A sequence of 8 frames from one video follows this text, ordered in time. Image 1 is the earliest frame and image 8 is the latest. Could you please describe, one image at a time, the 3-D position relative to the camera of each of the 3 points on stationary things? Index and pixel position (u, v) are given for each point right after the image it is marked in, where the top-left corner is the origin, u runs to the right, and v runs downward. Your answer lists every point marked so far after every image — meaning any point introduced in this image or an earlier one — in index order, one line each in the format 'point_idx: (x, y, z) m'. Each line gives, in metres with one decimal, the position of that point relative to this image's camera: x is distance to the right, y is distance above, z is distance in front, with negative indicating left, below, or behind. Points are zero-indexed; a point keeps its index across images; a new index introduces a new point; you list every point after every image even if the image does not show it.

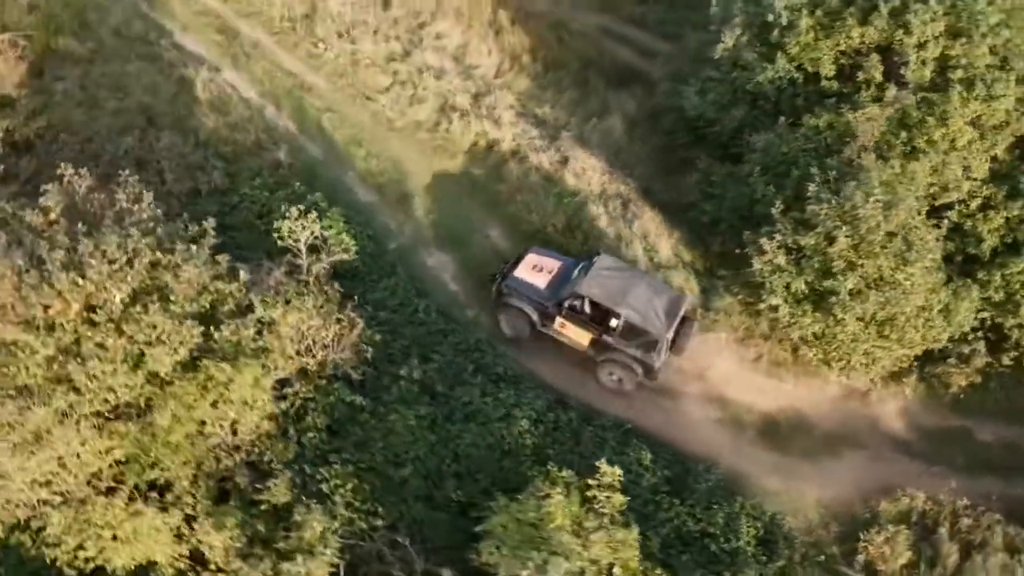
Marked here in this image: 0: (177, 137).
0: (-6.5, +2.9, +14.6) m
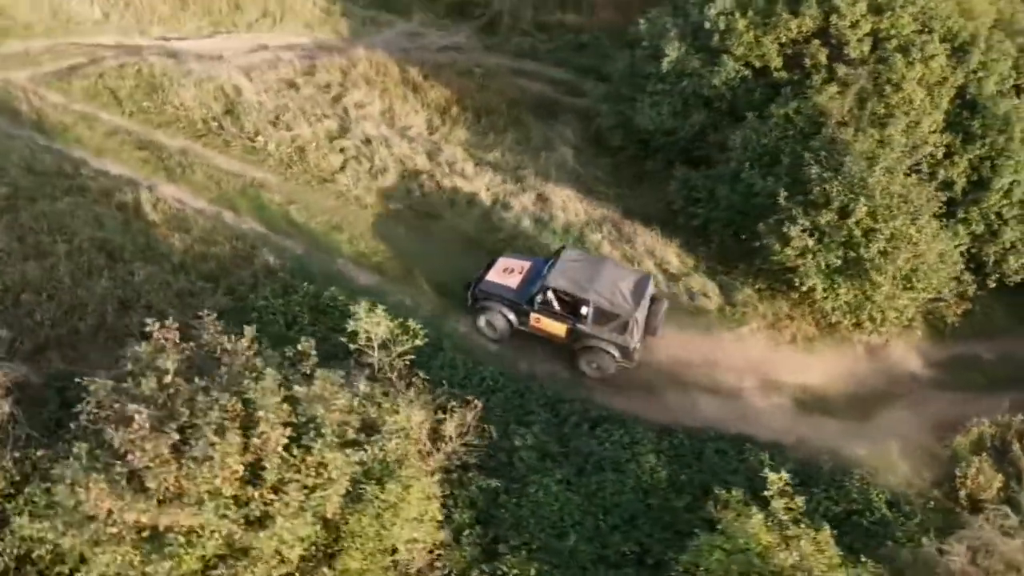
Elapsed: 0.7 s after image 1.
0: (-6.4, +0.4, +13.3) m
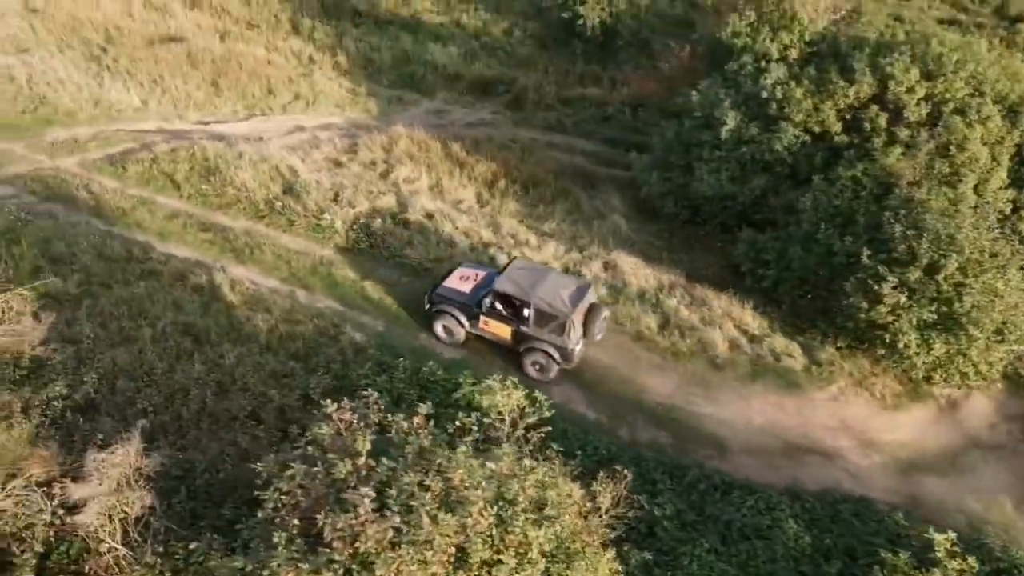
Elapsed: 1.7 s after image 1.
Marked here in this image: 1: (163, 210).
0: (-4.8, -1.1, +13.1) m
1: (-7.9, +1.8, +17.0) m
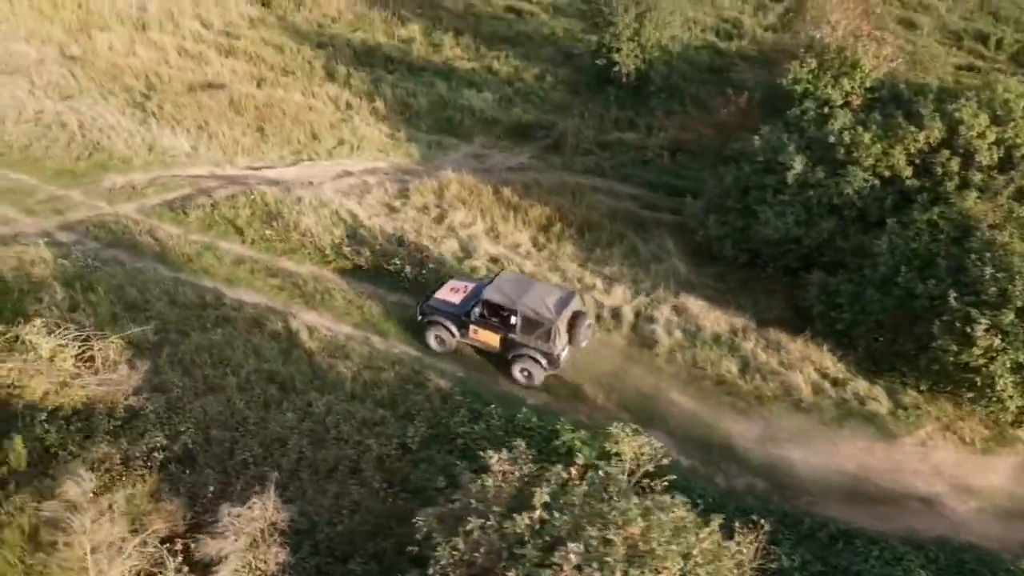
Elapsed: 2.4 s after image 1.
0: (-3.2, -1.9, +12.9) m
1: (-6.4, +0.7, +16.9) m
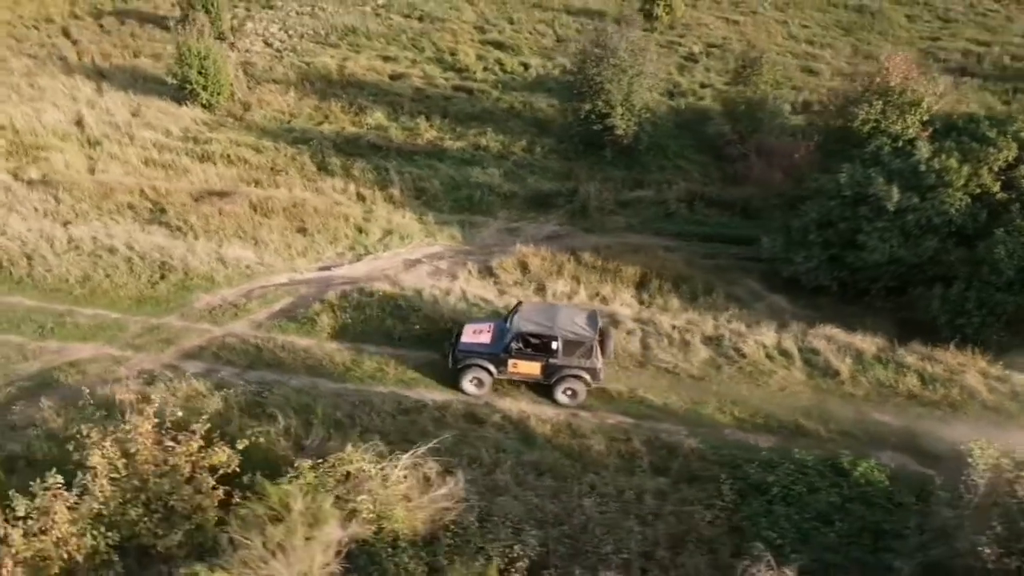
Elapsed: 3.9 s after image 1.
0: (+1.5, -3.2, +12.6) m
1: (-2.7, -1.5, +16.1) m
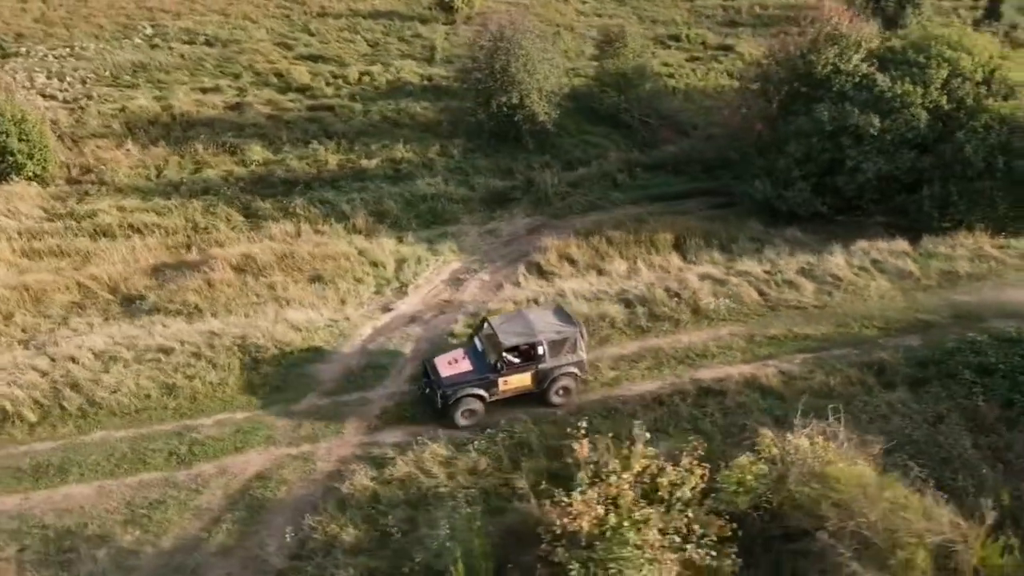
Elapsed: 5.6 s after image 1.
0: (+6.6, -2.1, +14.1) m
1: (+1.2, -1.7, +15.8) m
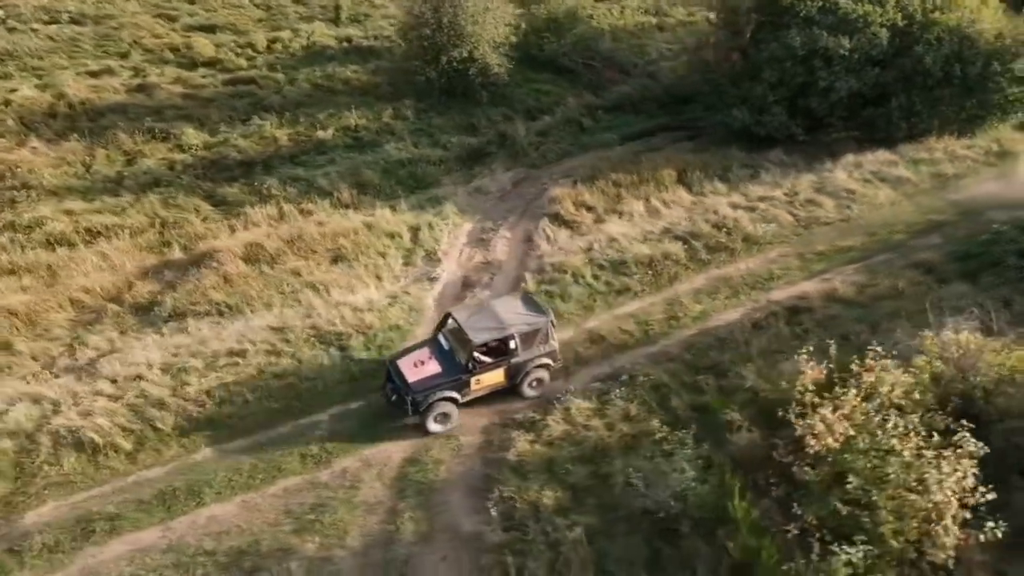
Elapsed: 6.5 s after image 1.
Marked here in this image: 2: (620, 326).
0: (+8.8, -0.2, +15.5) m
1: (+3.1, -0.5, +16.3) m
2: (+2.1, -0.8, +15.8) m
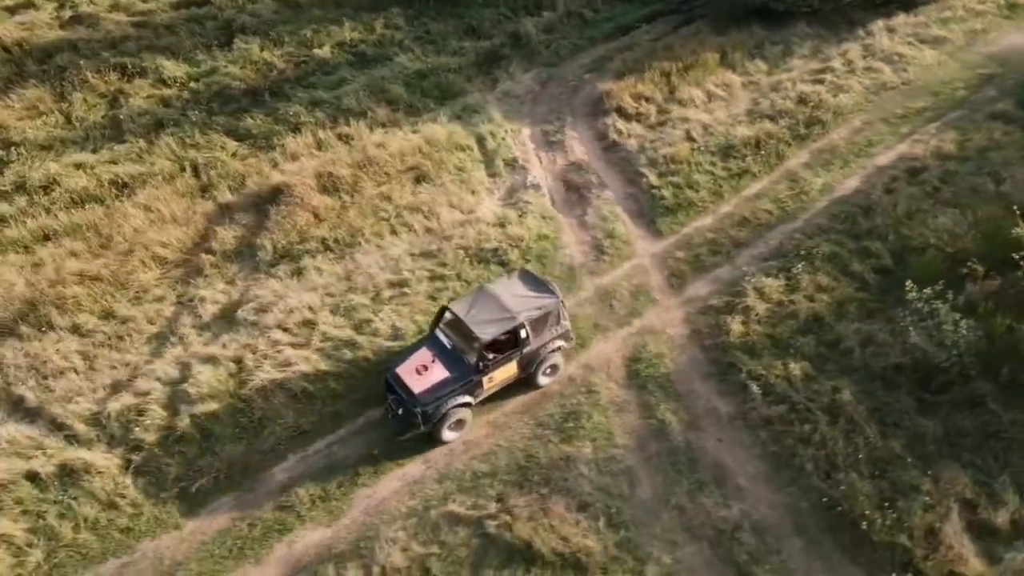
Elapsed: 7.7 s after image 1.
0: (+11.7, +3.3, +16.8) m
1: (+6.1, +2.3, +16.9) m
2: (+5.2, +1.8, +16.3) m
